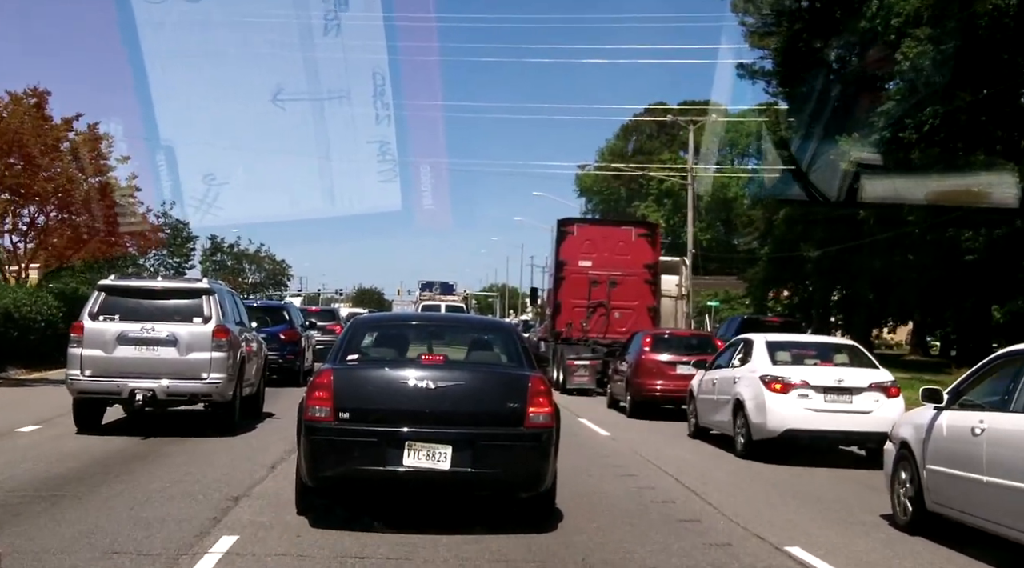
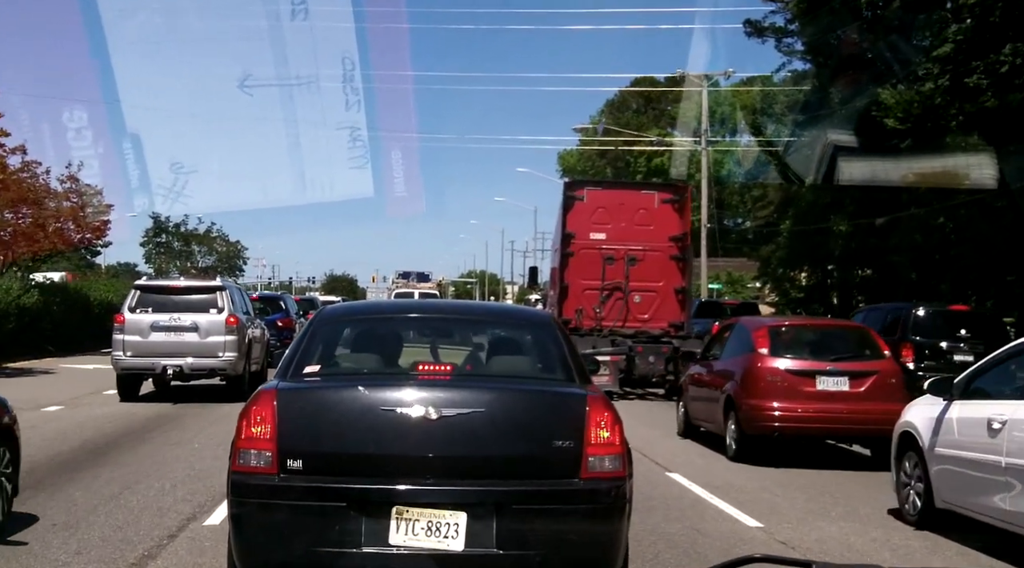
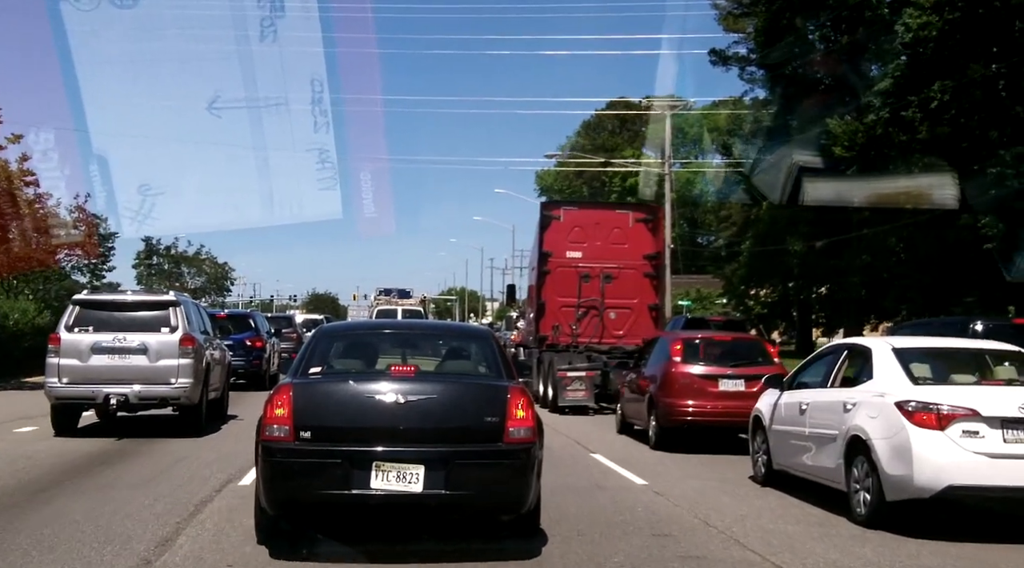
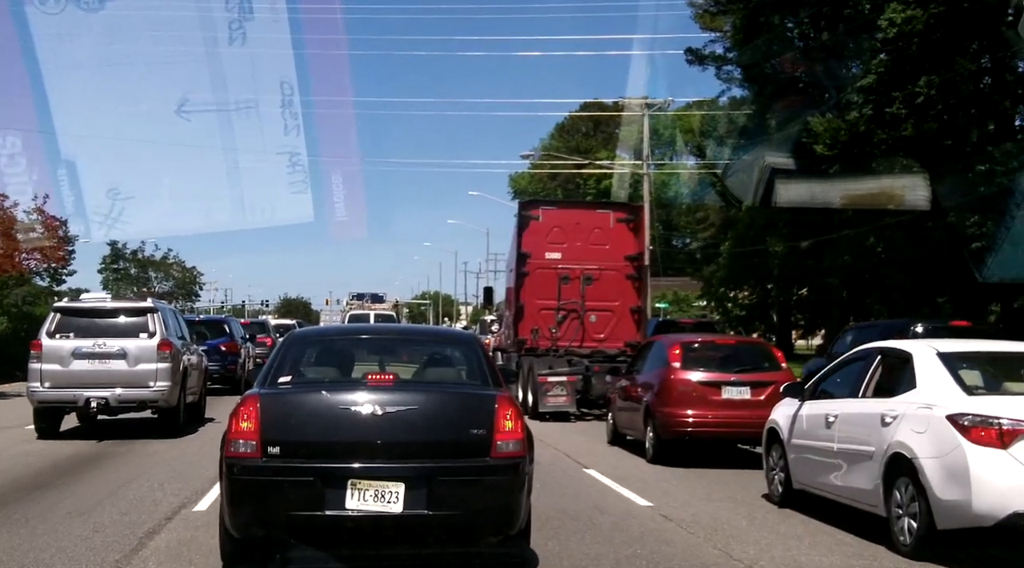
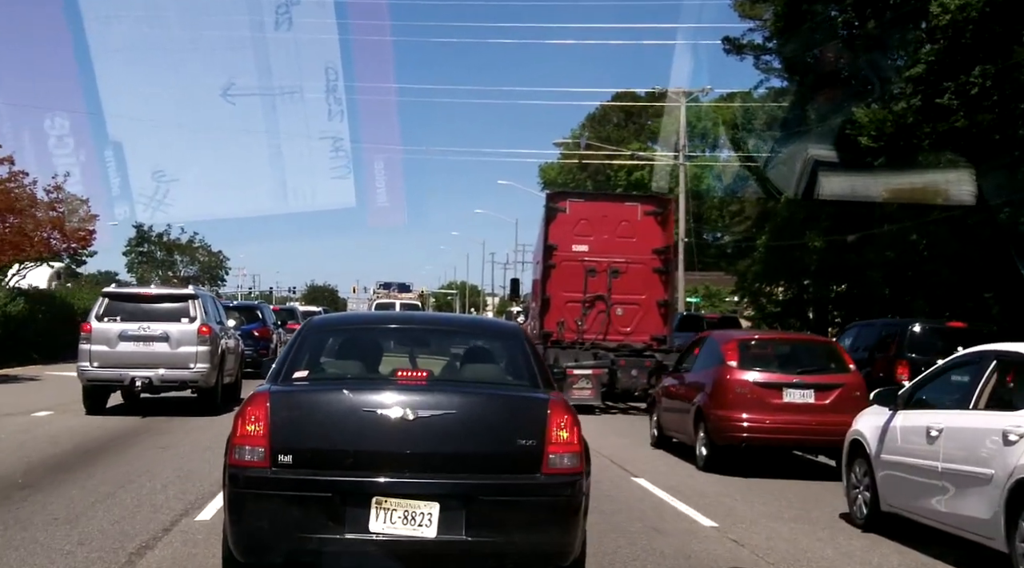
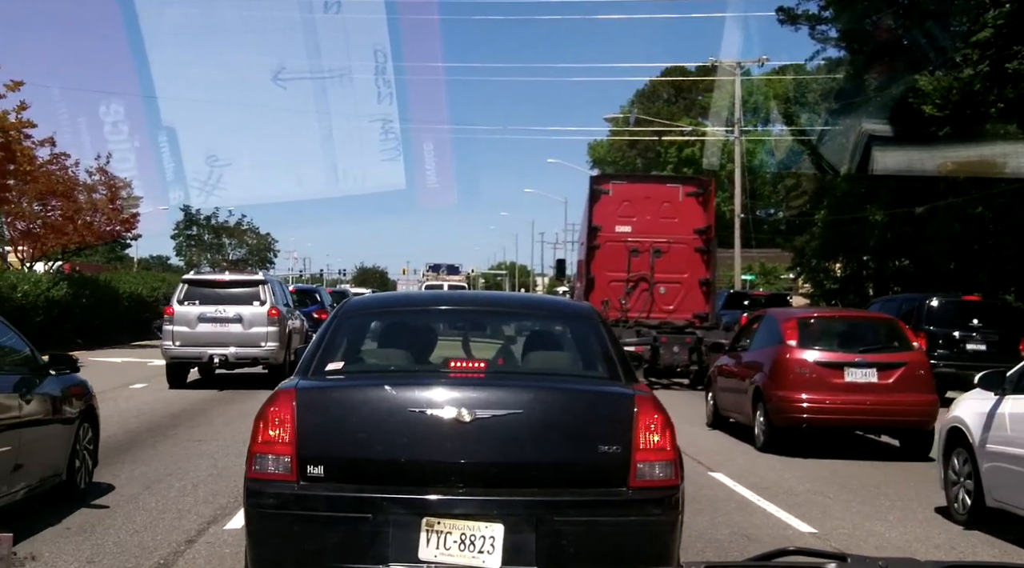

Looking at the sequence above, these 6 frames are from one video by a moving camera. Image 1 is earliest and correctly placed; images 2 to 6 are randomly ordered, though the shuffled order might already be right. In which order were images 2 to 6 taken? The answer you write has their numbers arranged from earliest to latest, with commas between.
3, 4, 5, 2, 6
